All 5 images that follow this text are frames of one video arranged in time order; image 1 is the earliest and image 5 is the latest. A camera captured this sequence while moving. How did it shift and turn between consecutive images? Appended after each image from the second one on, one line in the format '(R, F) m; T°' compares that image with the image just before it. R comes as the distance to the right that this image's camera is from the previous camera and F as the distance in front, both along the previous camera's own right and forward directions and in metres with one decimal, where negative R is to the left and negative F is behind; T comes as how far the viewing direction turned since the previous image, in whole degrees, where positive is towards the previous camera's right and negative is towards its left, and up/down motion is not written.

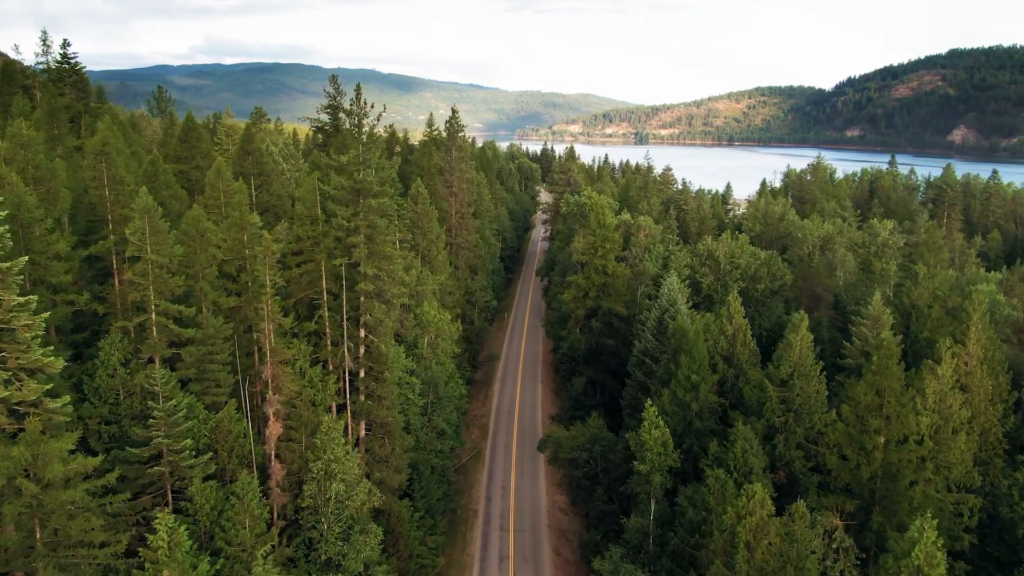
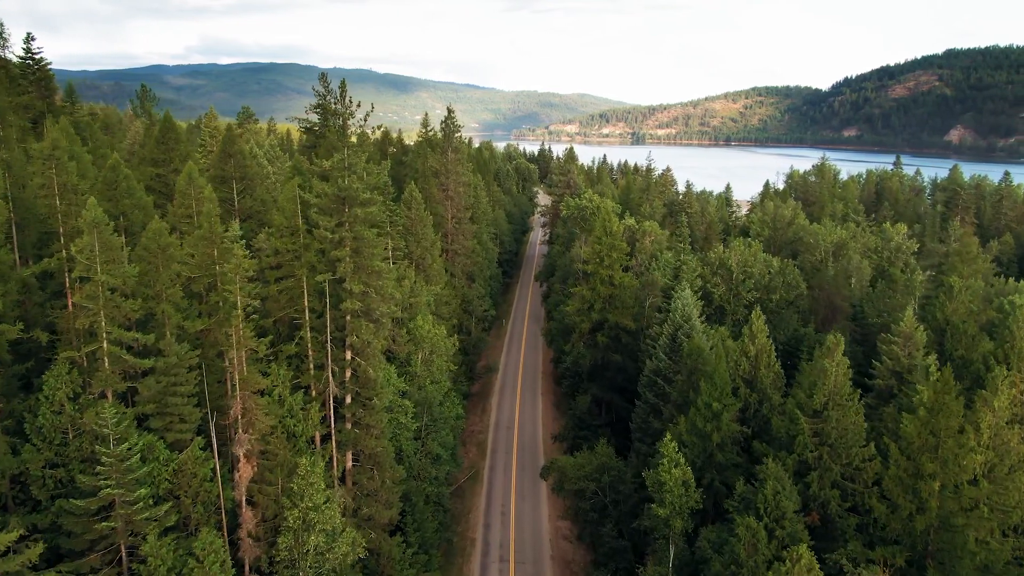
(-0.2, +3.2) m; 0°
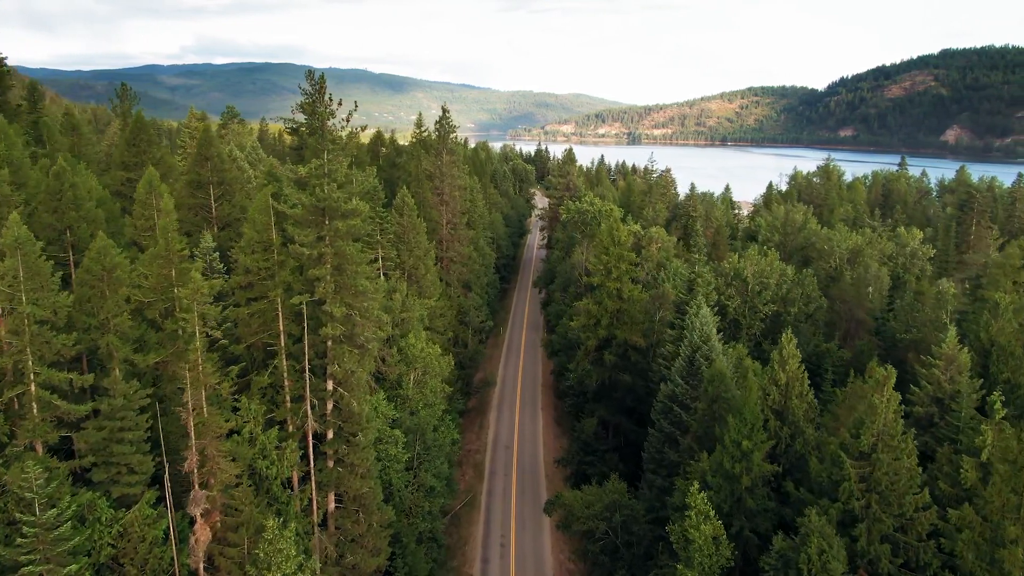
(-0.2, +3.5) m; 0°
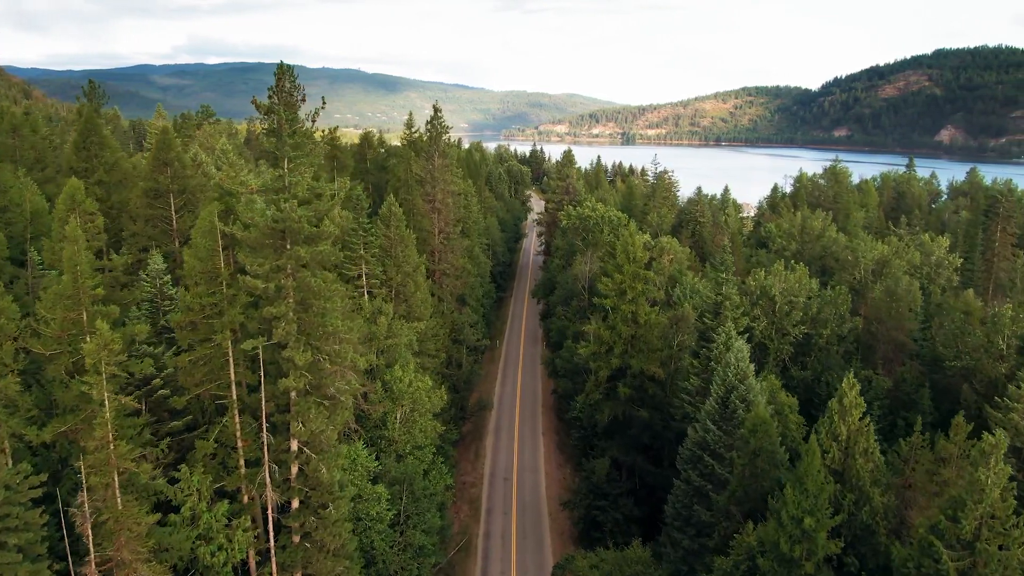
(-0.3, +5.0) m; 0°
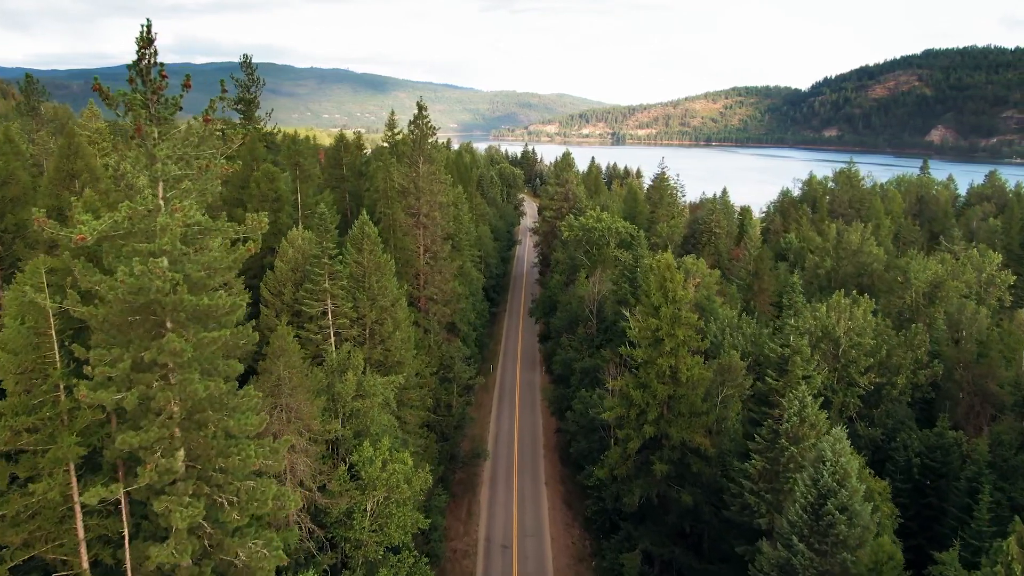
(-0.6, +8.2) m; +1°
